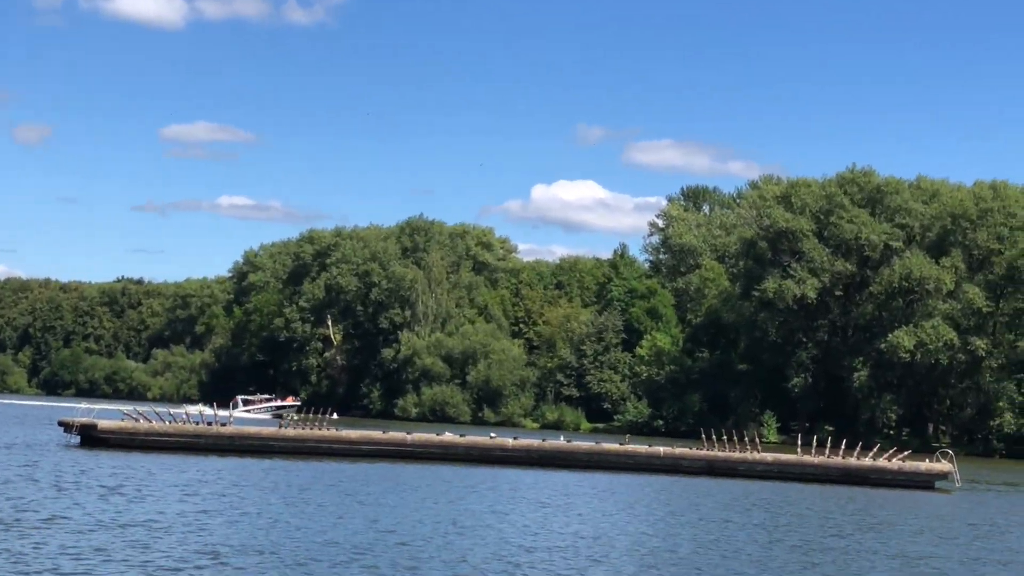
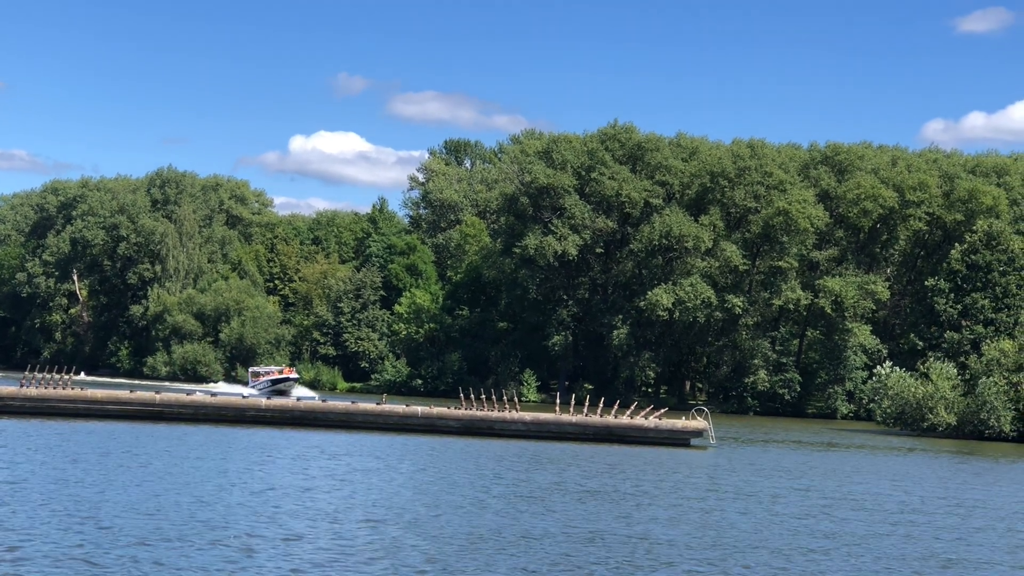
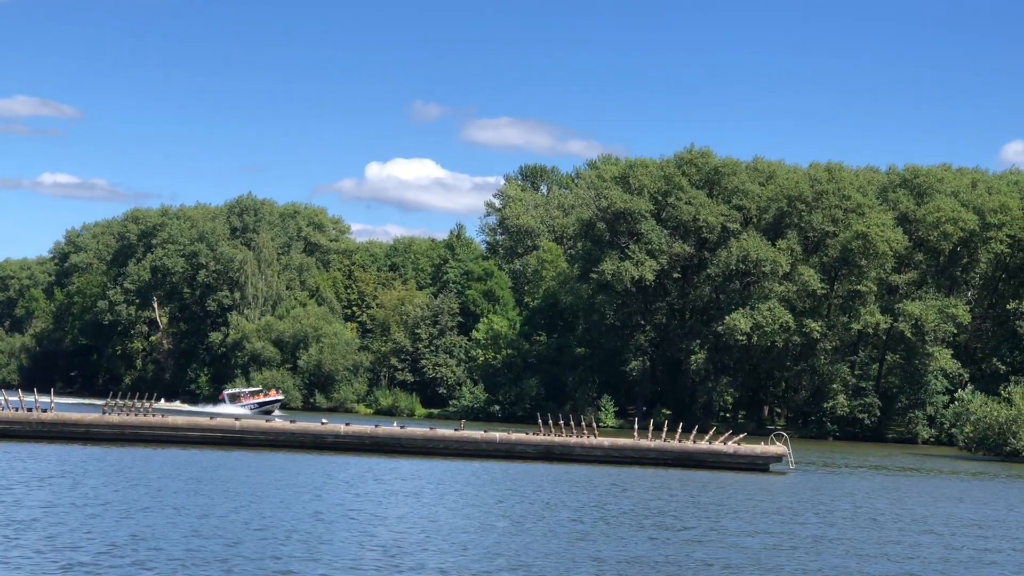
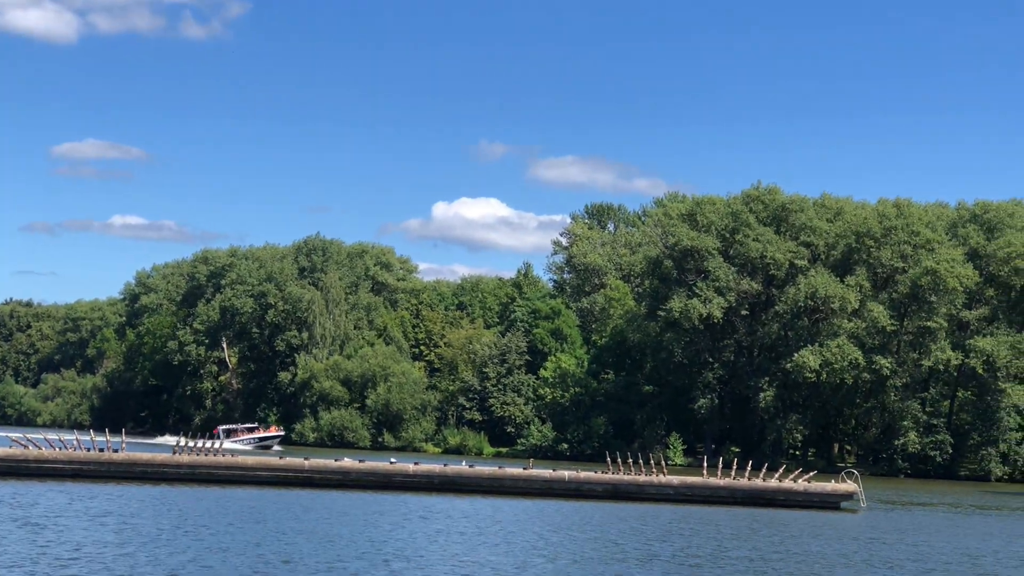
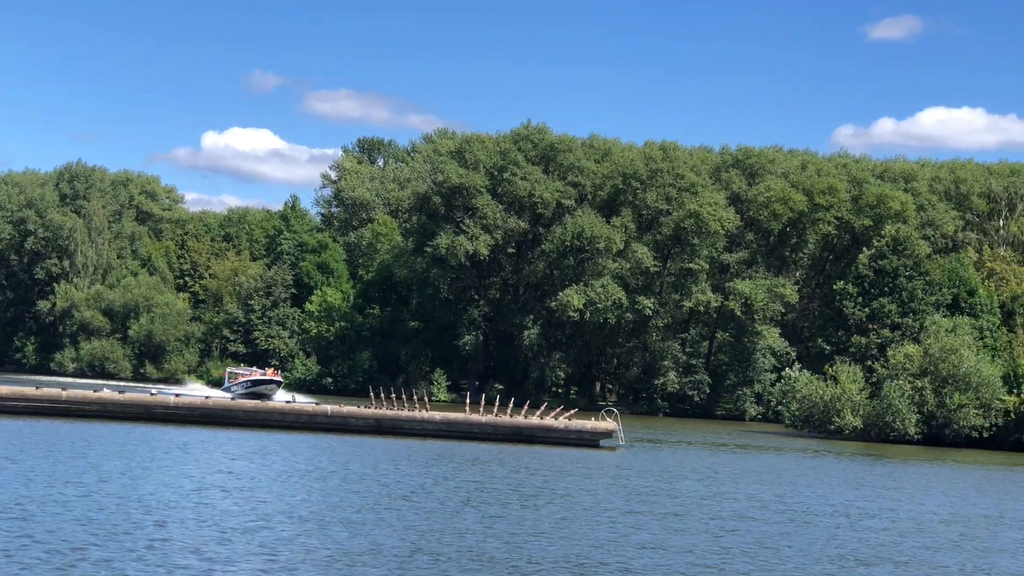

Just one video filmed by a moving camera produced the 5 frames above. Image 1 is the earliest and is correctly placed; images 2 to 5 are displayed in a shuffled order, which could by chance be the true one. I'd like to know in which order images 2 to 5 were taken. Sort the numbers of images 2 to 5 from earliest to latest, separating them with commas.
4, 3, 2, 5
